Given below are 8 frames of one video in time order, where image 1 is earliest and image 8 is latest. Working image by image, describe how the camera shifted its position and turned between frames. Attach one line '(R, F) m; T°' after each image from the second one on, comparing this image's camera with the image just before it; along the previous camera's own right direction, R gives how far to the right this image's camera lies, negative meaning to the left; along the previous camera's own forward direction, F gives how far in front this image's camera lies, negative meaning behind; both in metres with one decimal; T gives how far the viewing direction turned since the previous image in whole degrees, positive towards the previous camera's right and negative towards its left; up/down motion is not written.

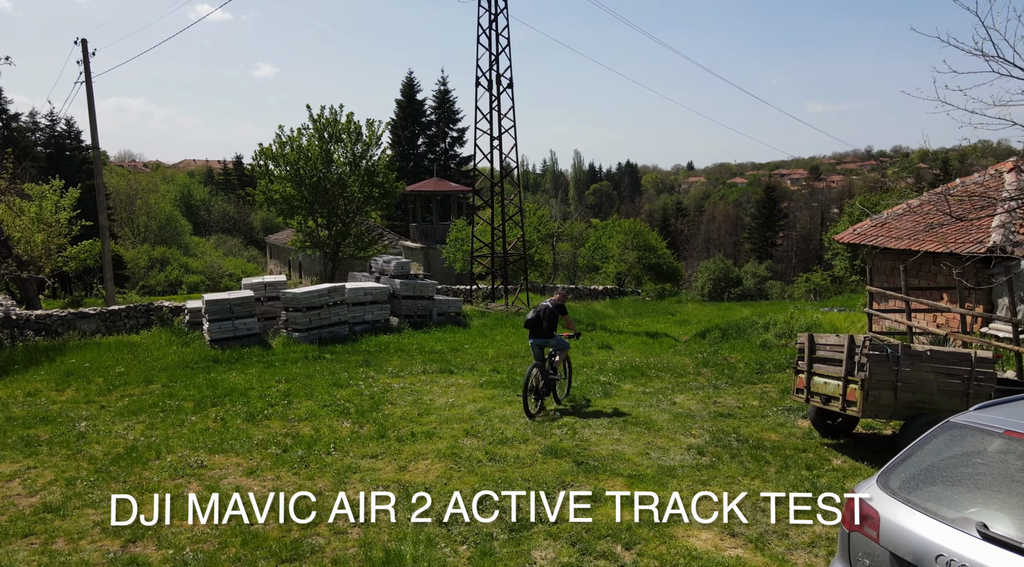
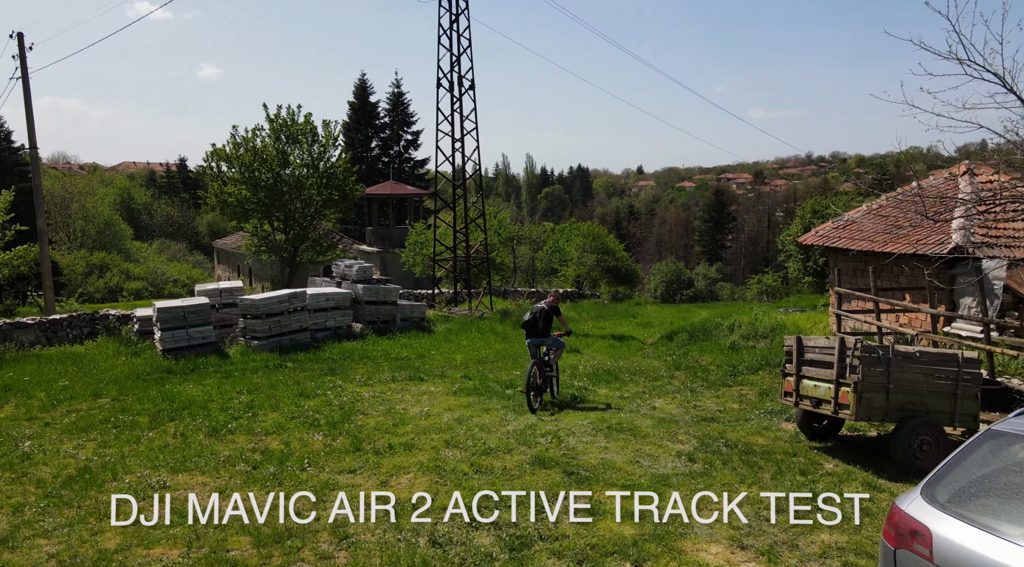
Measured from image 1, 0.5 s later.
(-0.3, +0.4) m; +3°
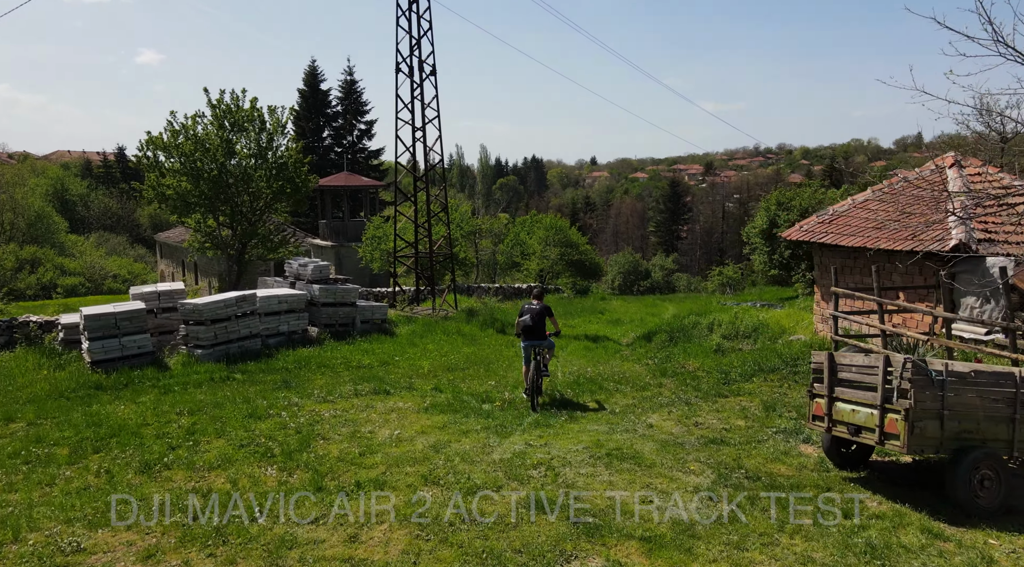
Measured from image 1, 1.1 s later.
(-0.3, +1.5) m; +3°
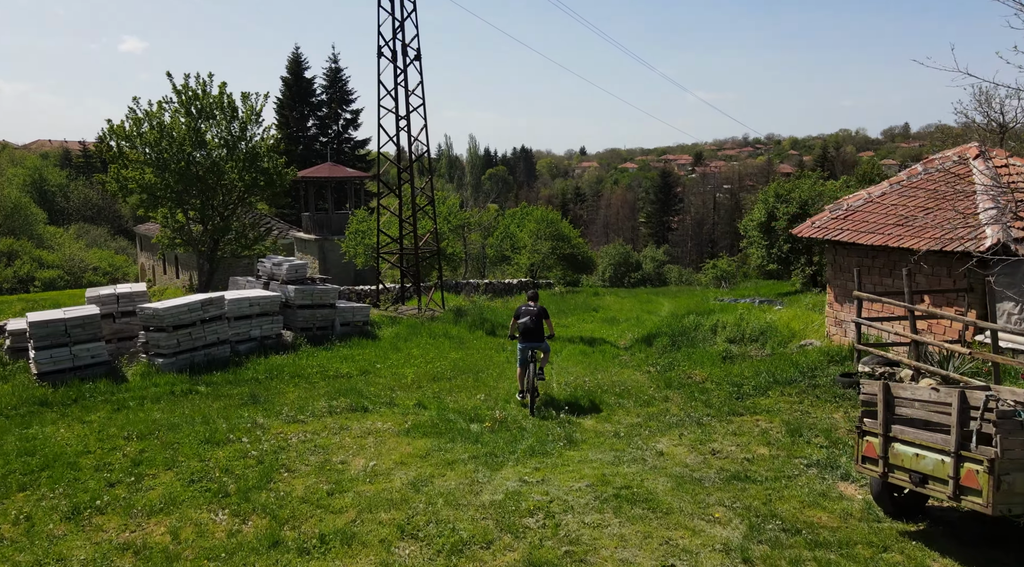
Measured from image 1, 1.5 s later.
(0.0, +1.4) m; +1°
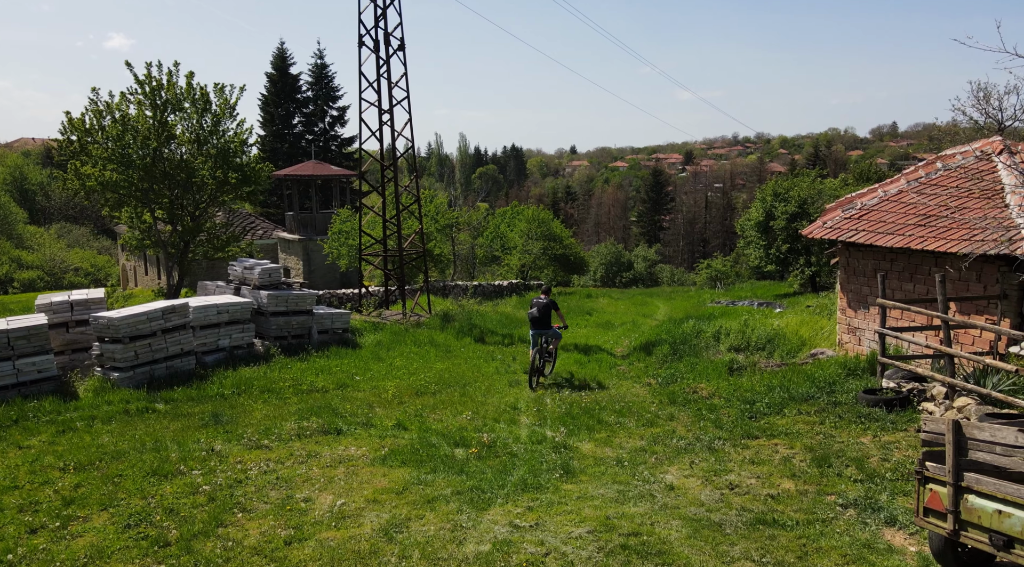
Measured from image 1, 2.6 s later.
(0.0, +1.3) m; +1°
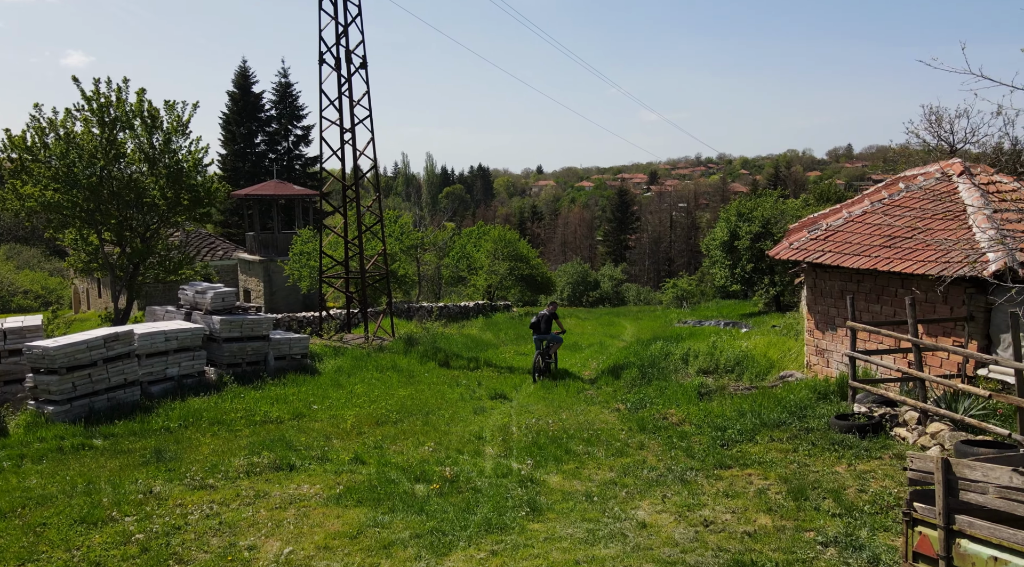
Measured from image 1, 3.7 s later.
(0.0, +0.5) m; +2°
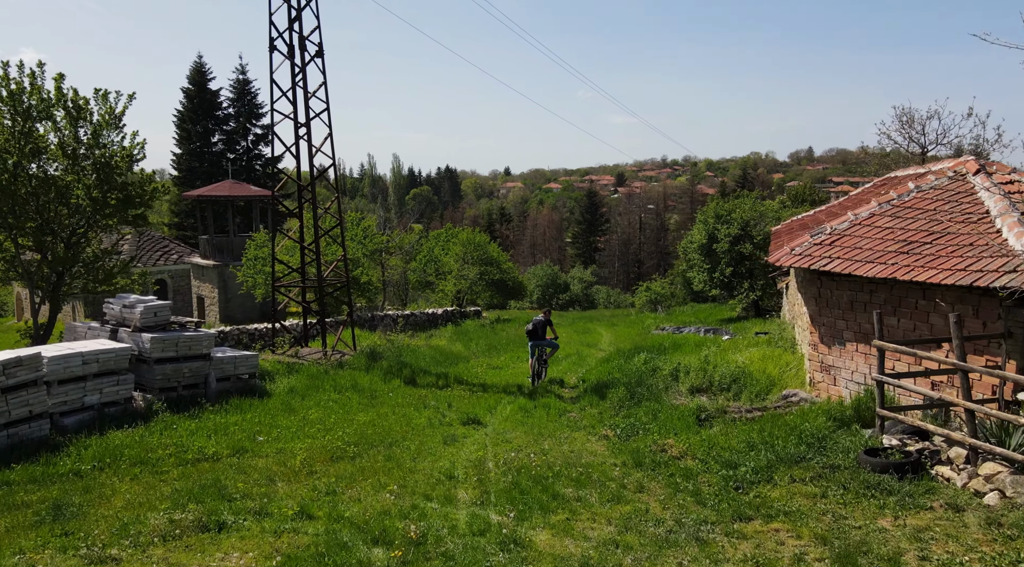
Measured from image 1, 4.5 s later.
(-0.1, +1.8) m; +2°
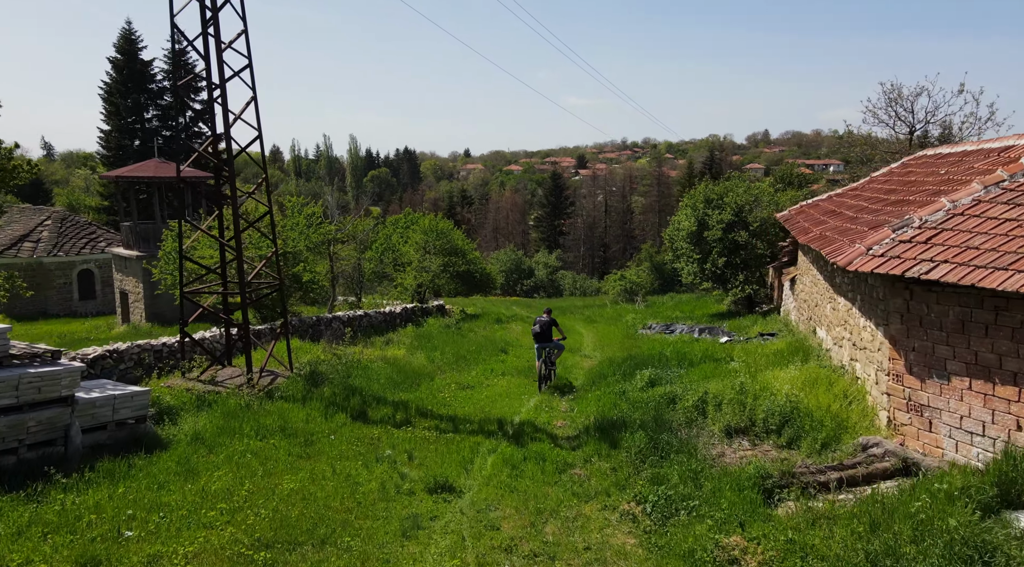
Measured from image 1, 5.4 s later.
(-0.3, +4.2) m; +2°
